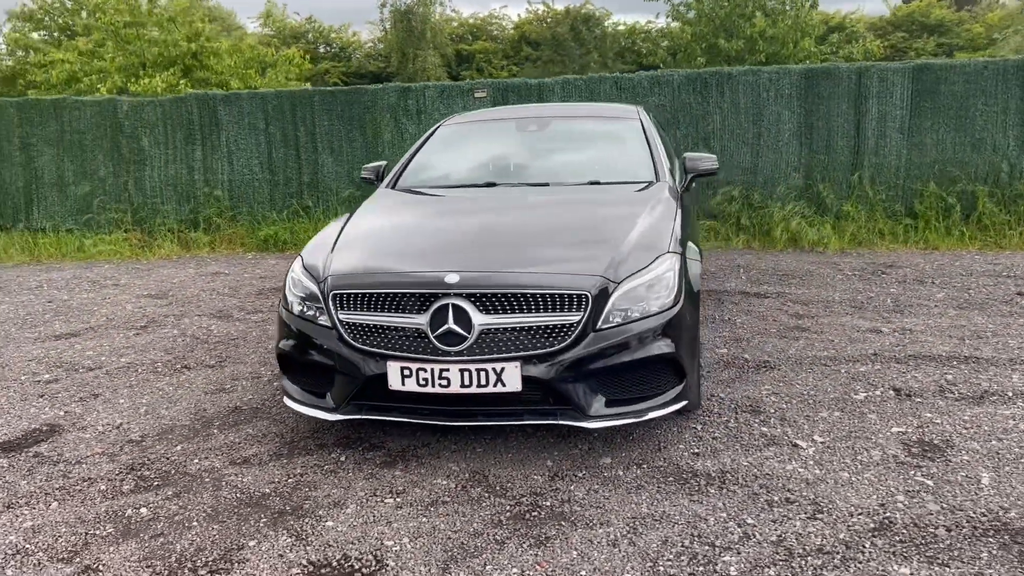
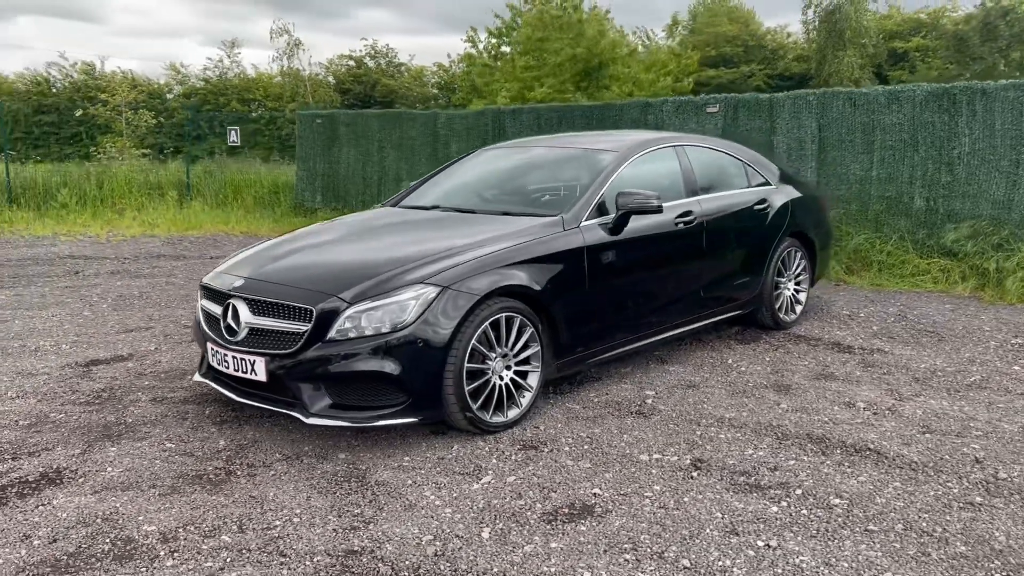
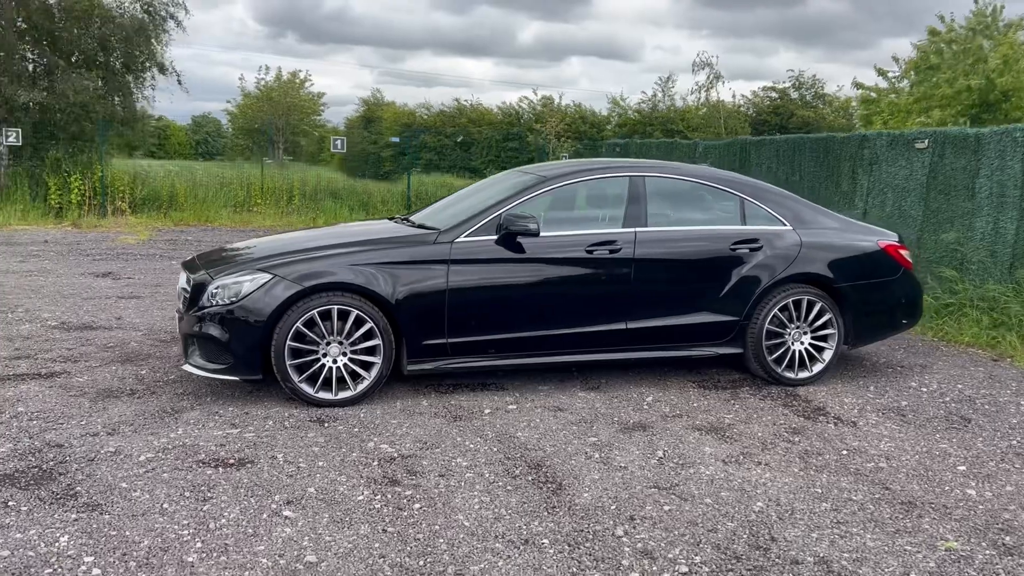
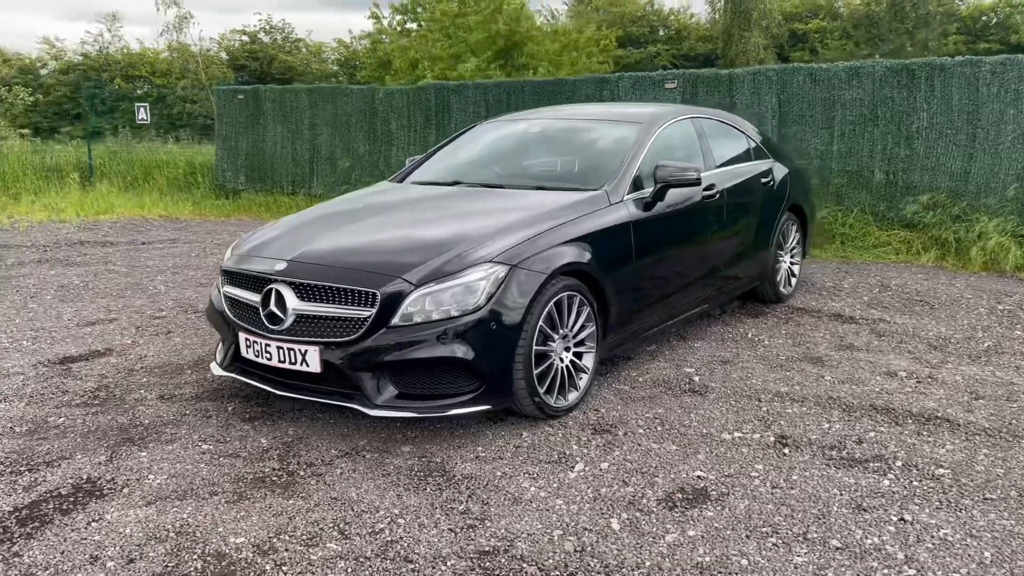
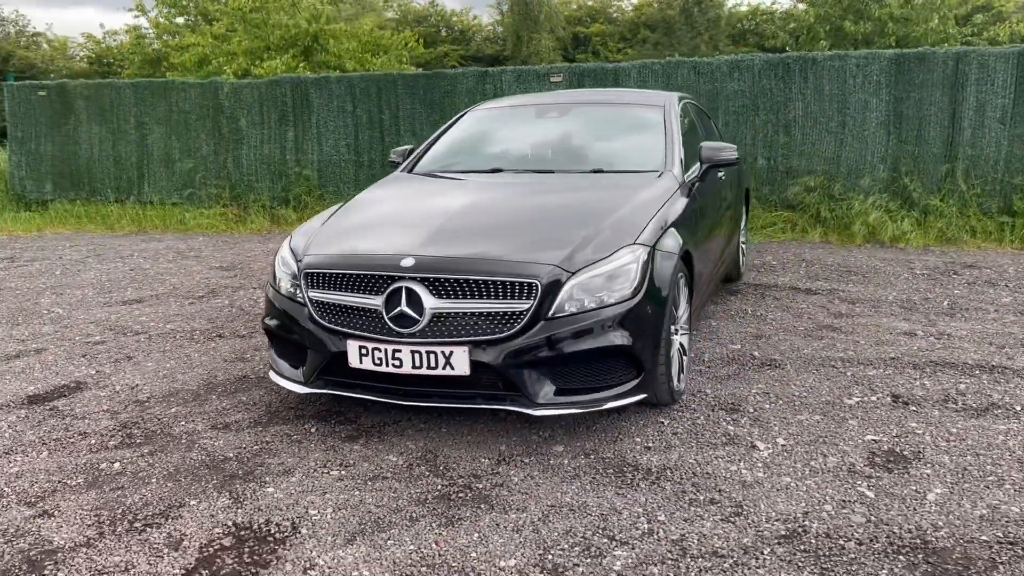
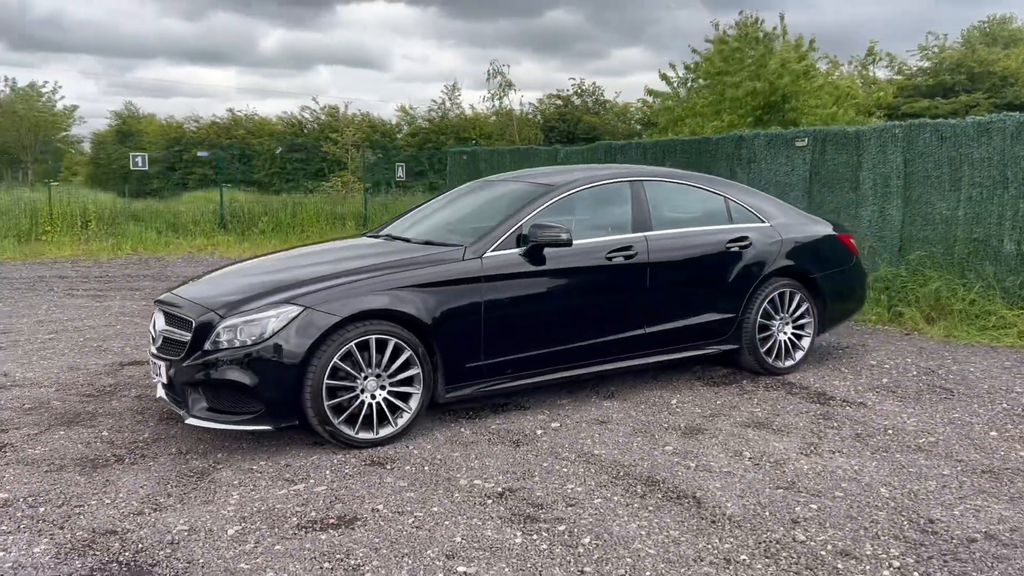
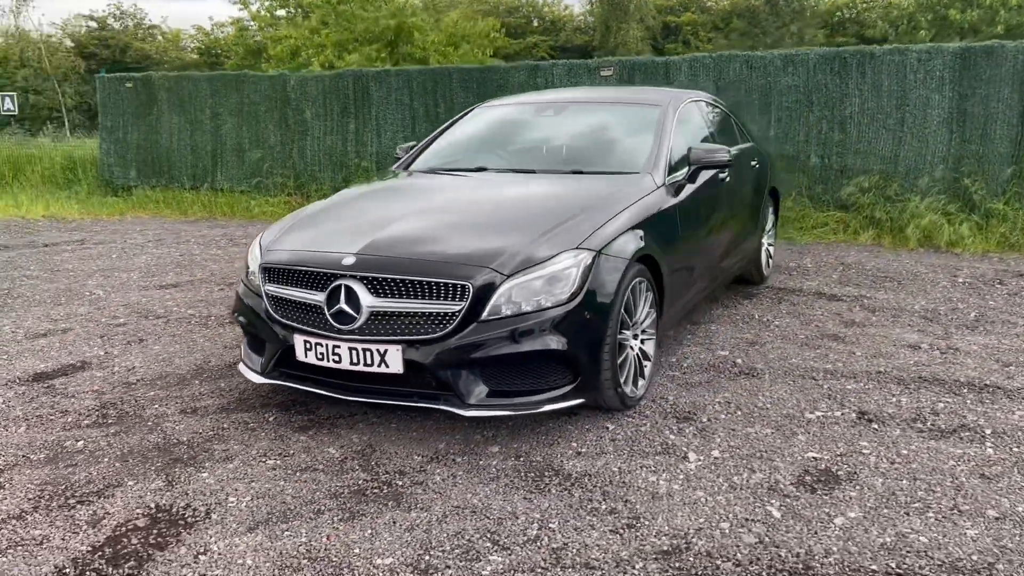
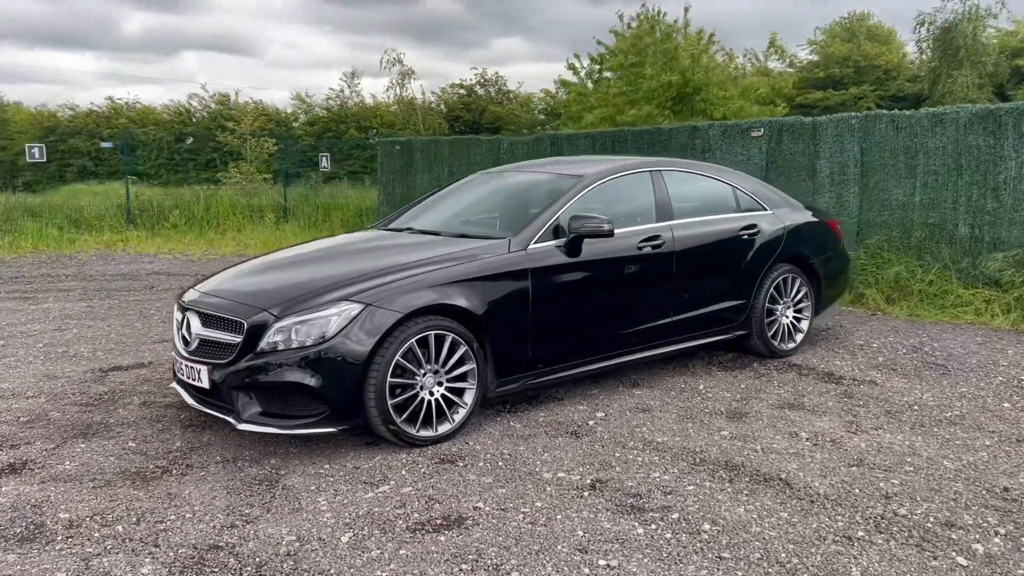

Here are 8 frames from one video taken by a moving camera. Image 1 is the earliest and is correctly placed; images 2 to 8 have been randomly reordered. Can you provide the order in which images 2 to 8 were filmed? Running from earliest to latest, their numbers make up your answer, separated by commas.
5, 7, 4, 2, 8, 6, 3
